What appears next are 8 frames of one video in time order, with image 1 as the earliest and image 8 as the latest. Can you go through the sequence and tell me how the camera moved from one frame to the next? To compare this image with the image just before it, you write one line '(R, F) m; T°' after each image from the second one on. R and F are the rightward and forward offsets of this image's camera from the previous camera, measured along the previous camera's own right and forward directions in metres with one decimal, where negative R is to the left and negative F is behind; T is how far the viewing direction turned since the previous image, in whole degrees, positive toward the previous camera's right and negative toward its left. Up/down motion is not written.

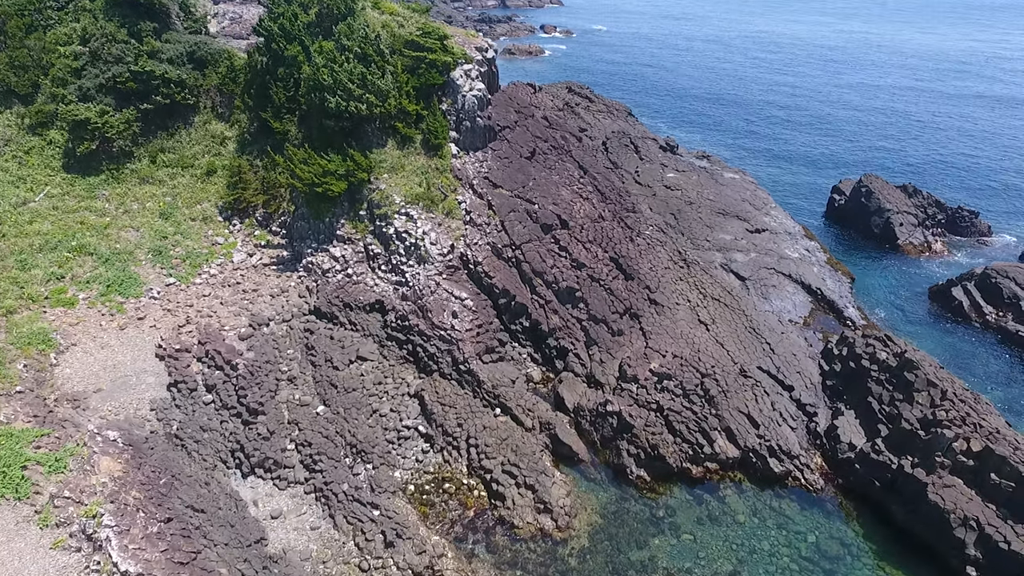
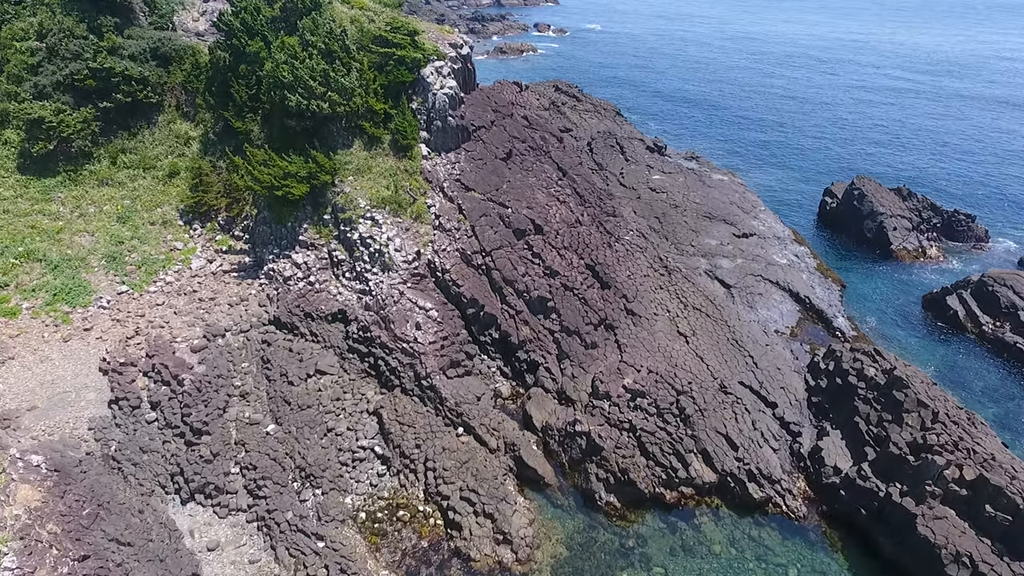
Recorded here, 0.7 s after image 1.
(+1.3, +1.5) m; 0°
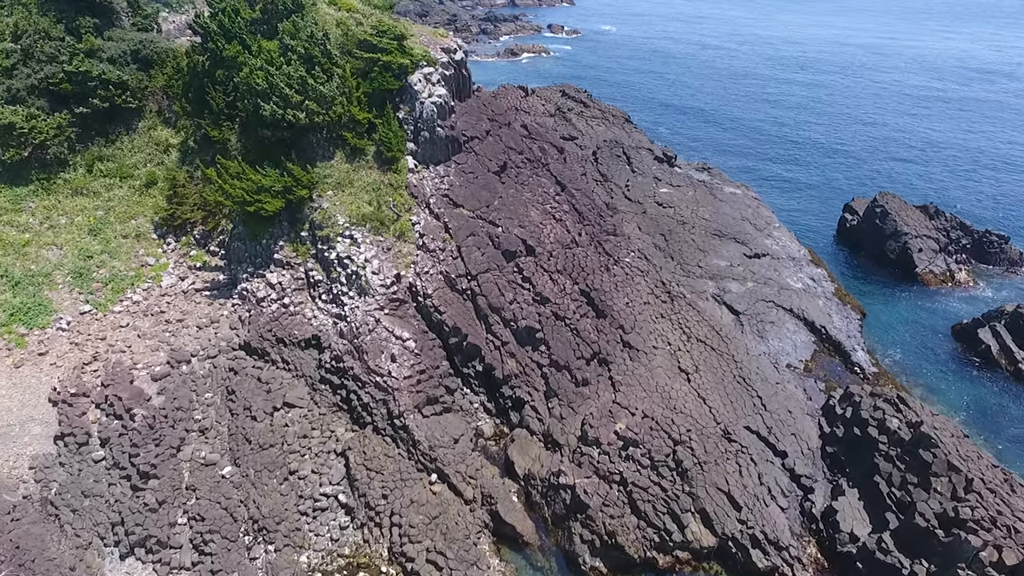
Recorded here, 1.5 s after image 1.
(+1.1, +2.1) m; -1°
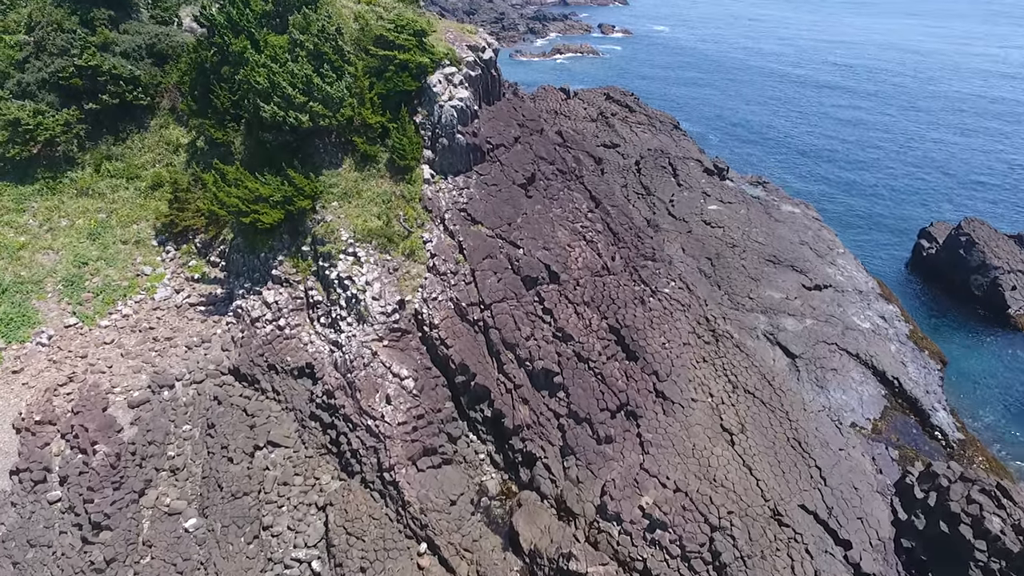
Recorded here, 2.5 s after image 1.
(+0.8, +3.1) m; -4°
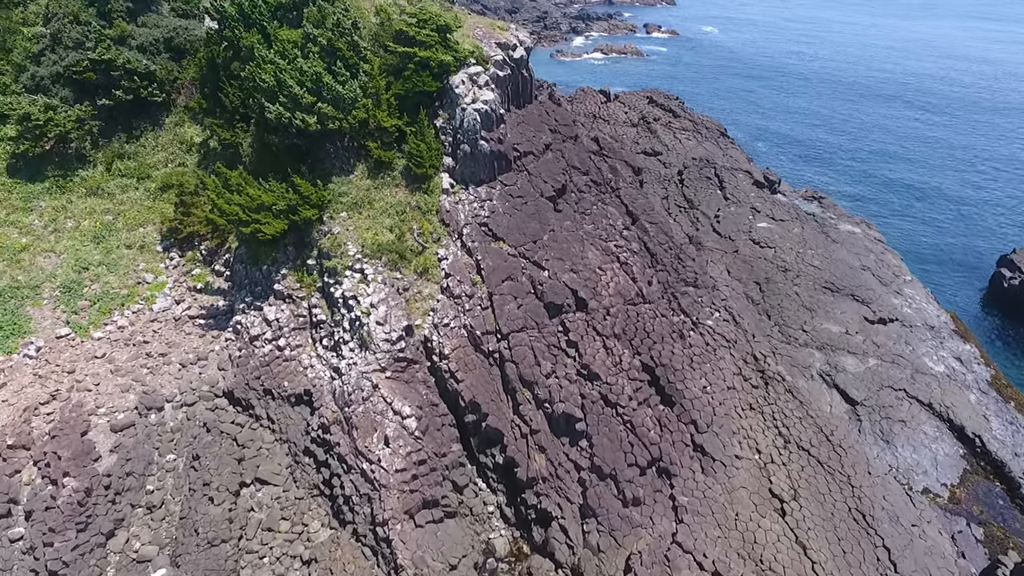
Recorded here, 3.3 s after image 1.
(+0.4, +2.5) m; -3°
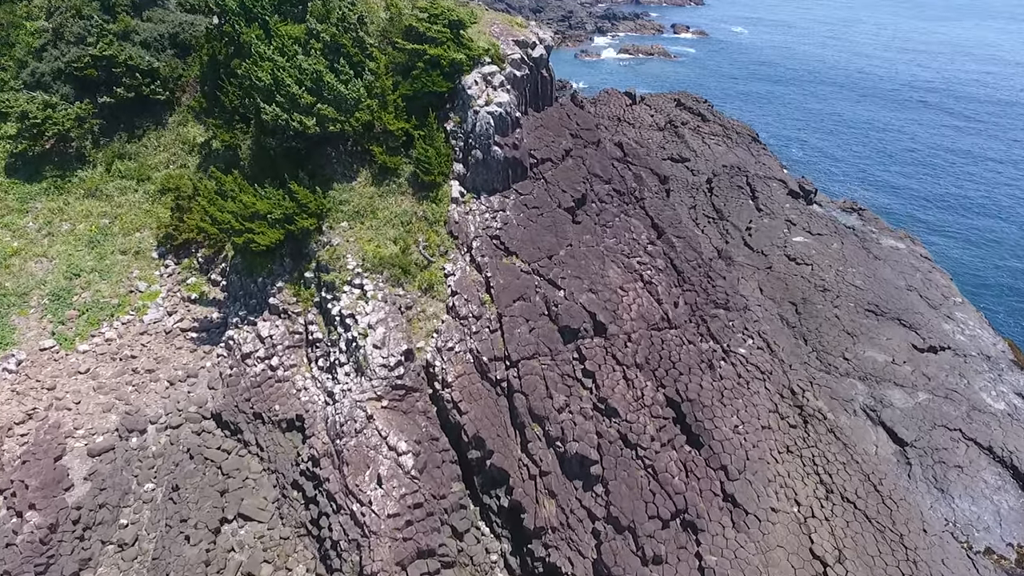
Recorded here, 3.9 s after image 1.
(+0.2, +1.8) m; -2°
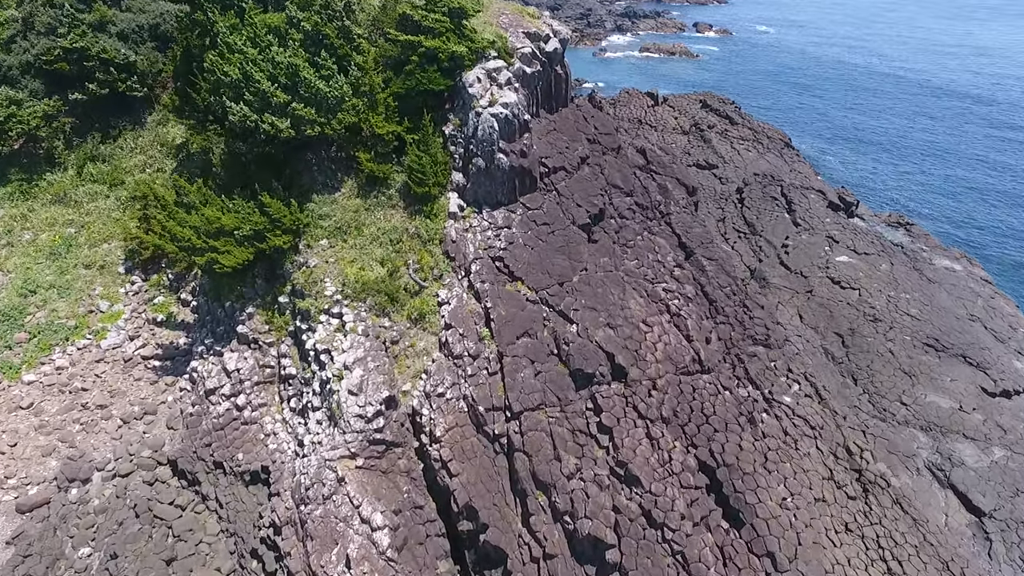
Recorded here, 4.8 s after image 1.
(+0.3, +2.9) m; -1°
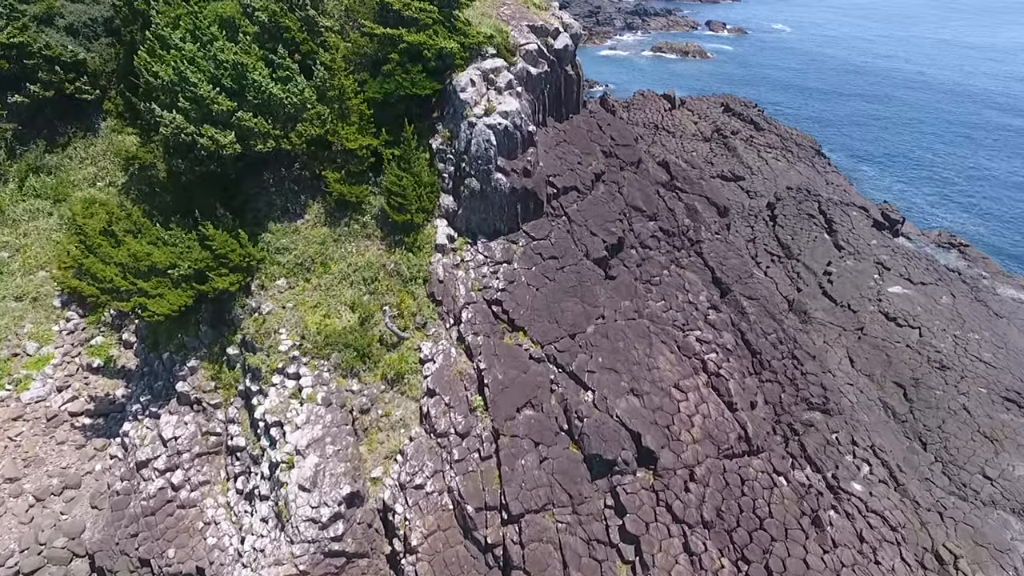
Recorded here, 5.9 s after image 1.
(+0.1, +3.3) m; 0°
